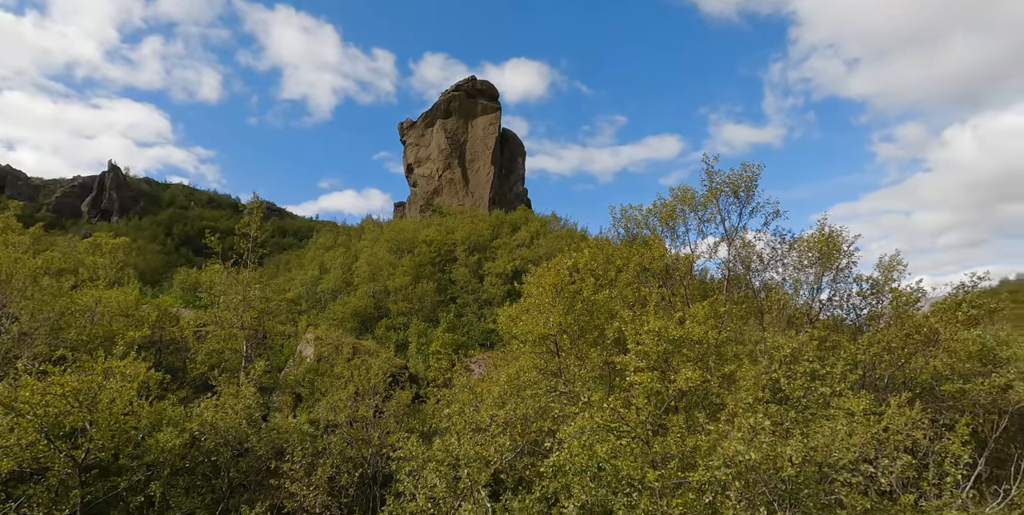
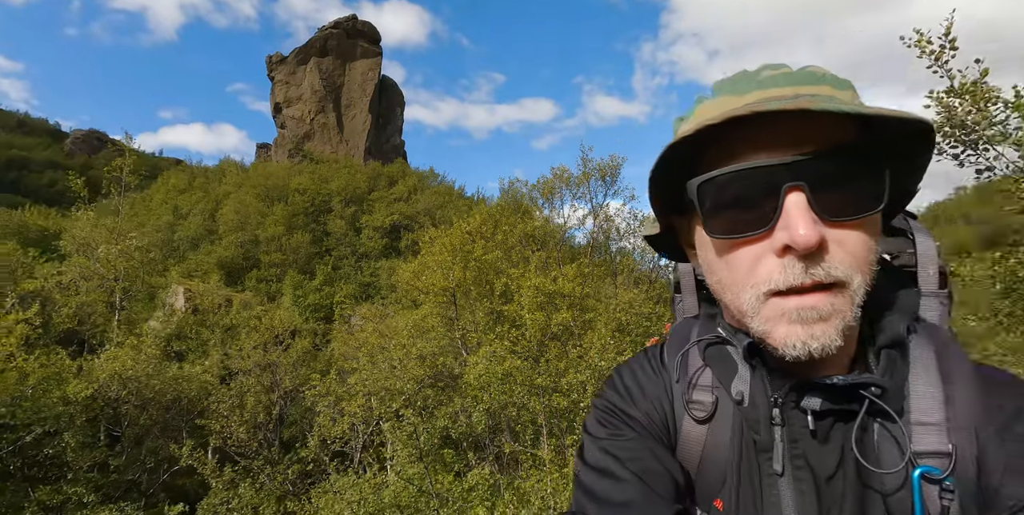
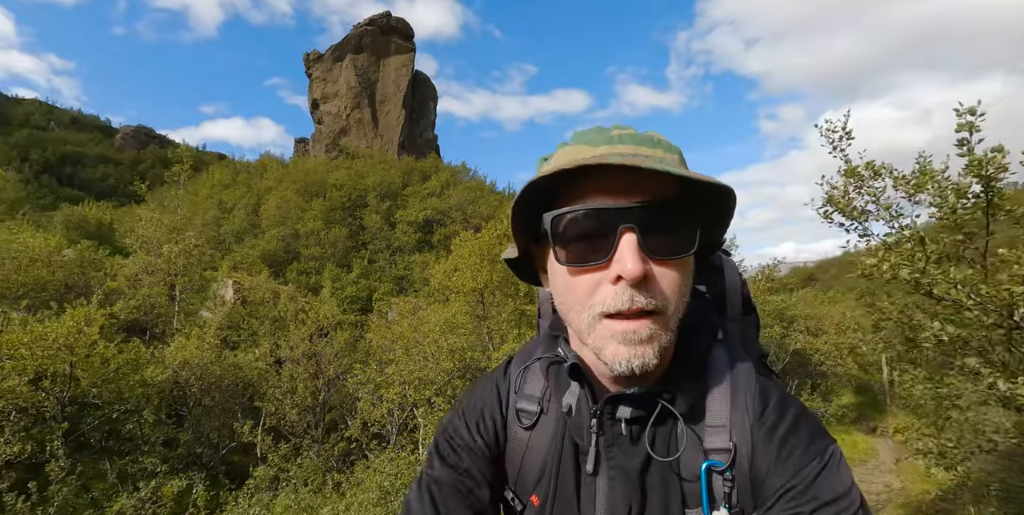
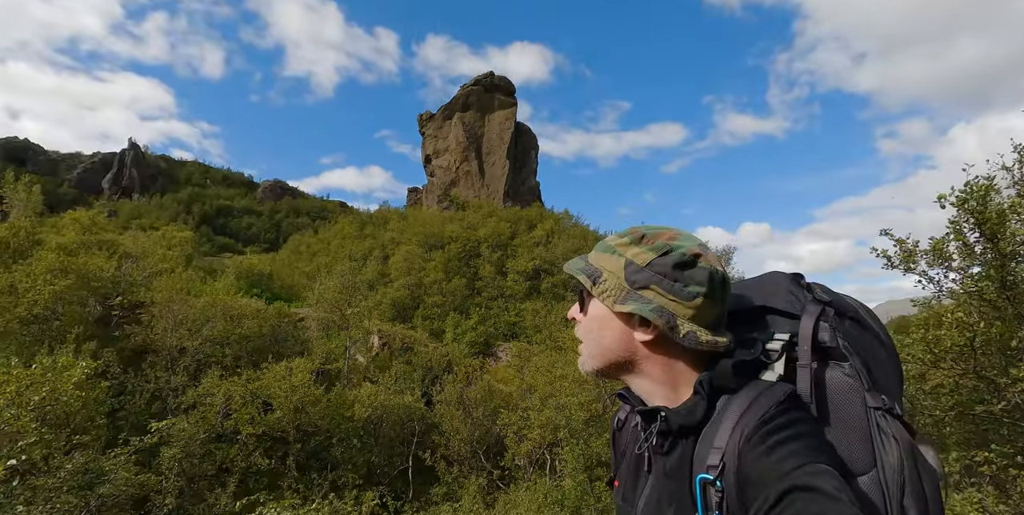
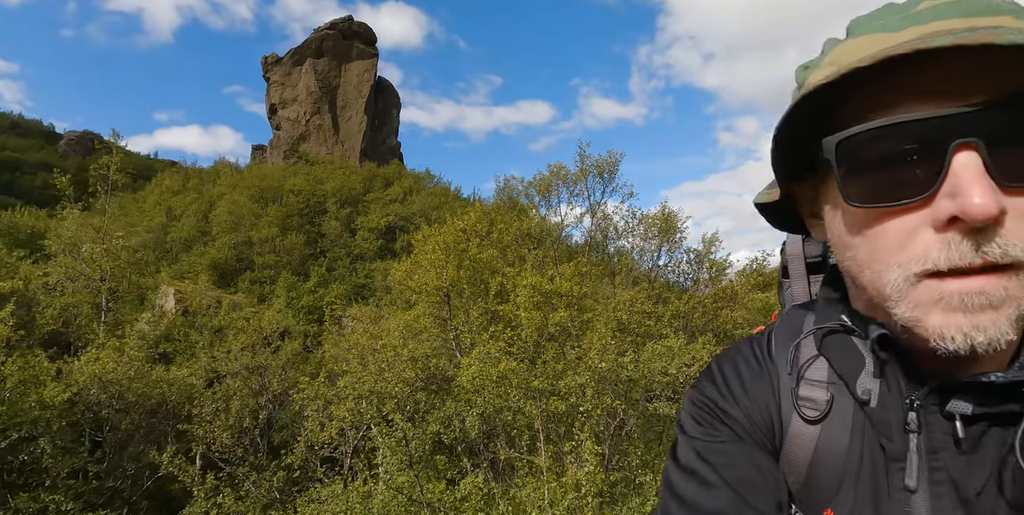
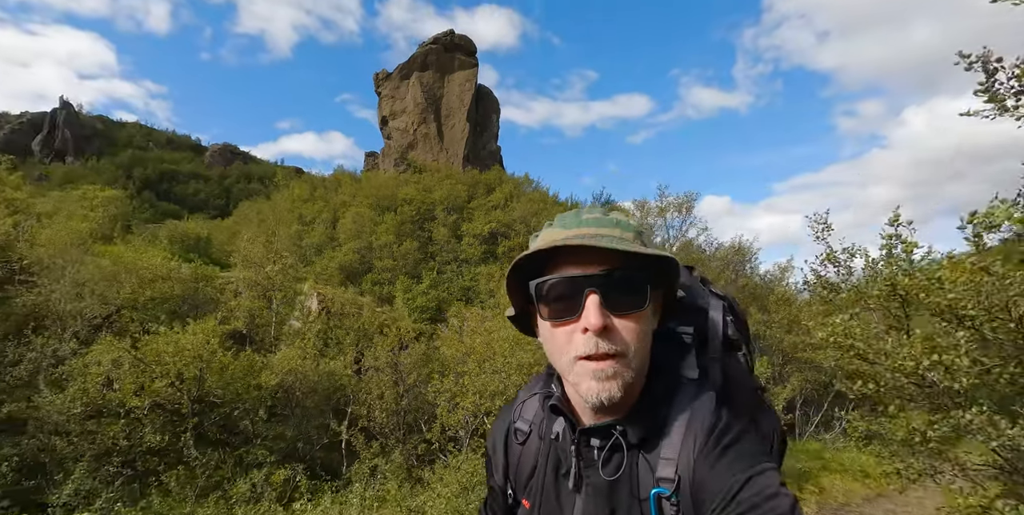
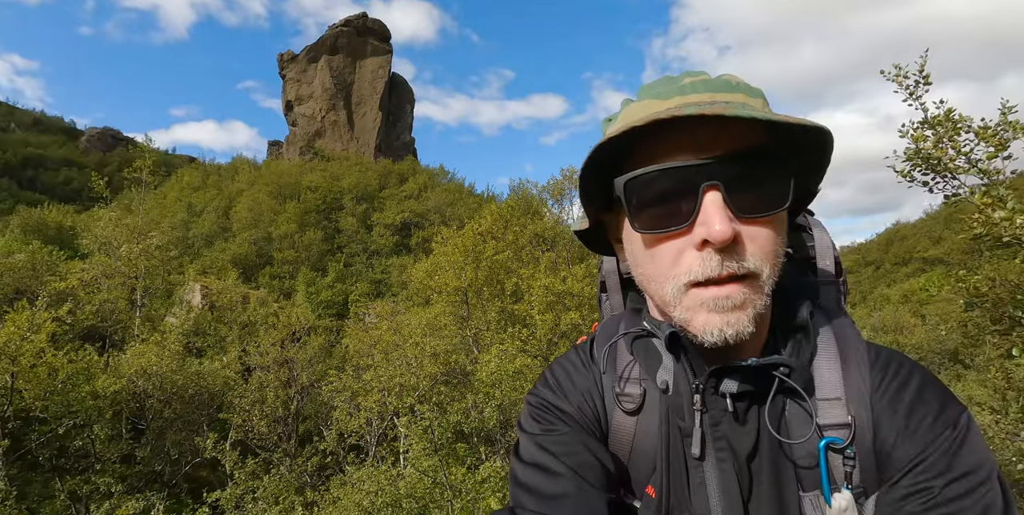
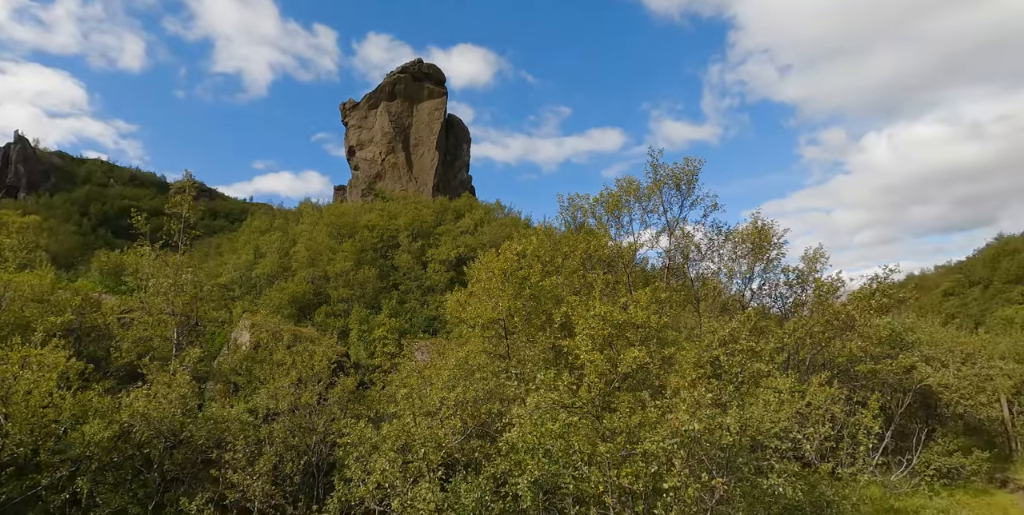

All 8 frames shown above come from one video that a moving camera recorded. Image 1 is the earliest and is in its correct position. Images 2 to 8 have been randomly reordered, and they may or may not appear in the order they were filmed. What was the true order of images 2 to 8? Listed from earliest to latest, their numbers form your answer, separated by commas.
8, 5, 2, 7, 3, 6, 4
